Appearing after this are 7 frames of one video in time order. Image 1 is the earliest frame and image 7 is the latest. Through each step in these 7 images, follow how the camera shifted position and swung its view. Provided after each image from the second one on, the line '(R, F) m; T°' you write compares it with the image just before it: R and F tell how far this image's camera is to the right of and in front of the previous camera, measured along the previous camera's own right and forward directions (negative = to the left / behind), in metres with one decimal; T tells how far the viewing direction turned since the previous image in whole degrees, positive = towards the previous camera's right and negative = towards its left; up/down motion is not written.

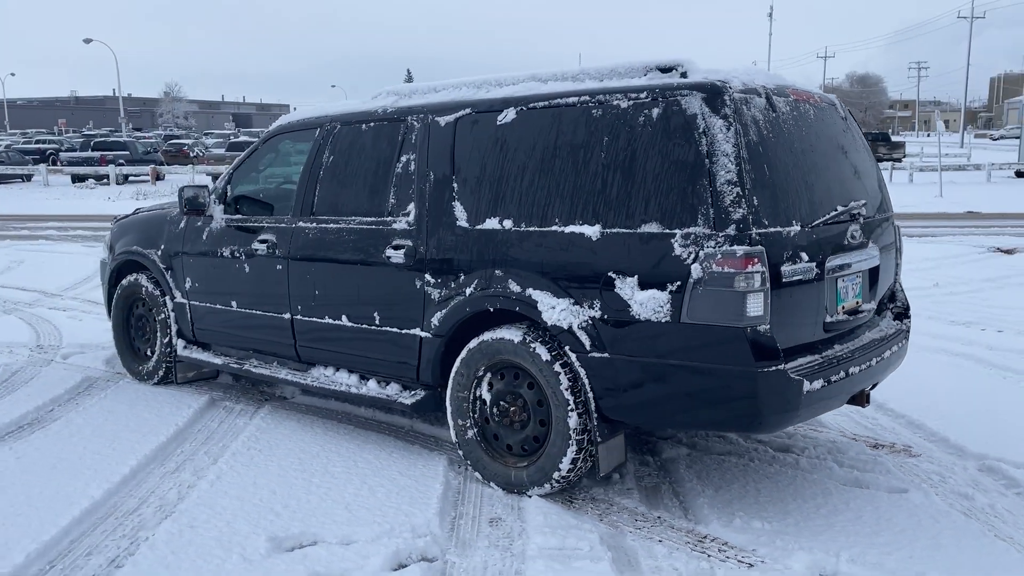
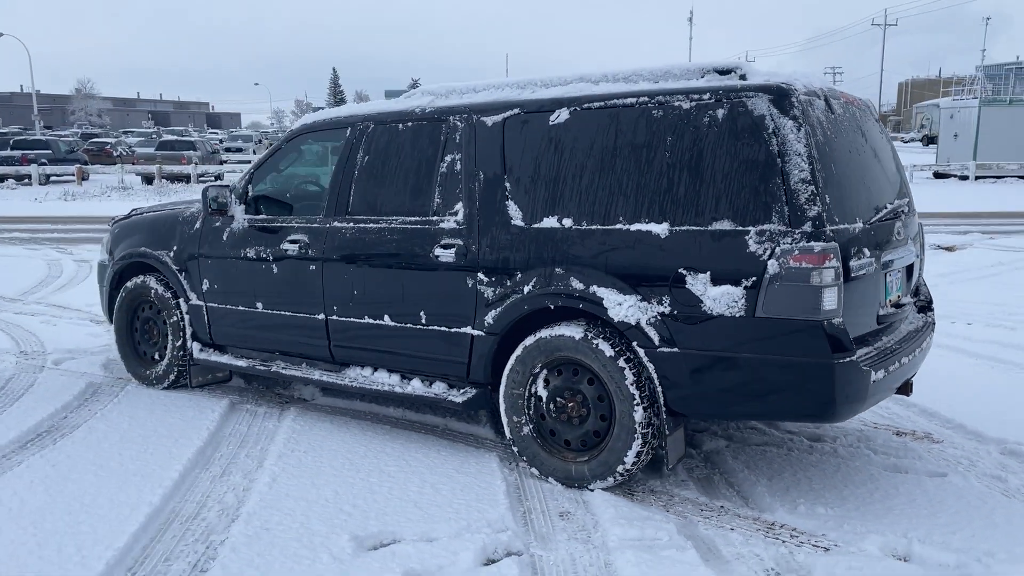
(-0.6, 0.0) m; +5°
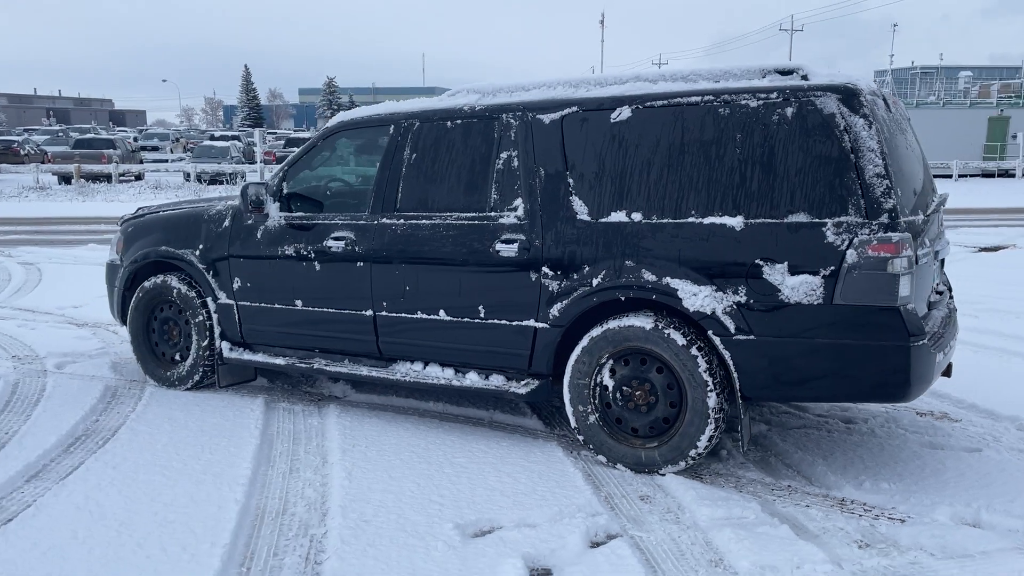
(-0.7, -0.1) m; +5°
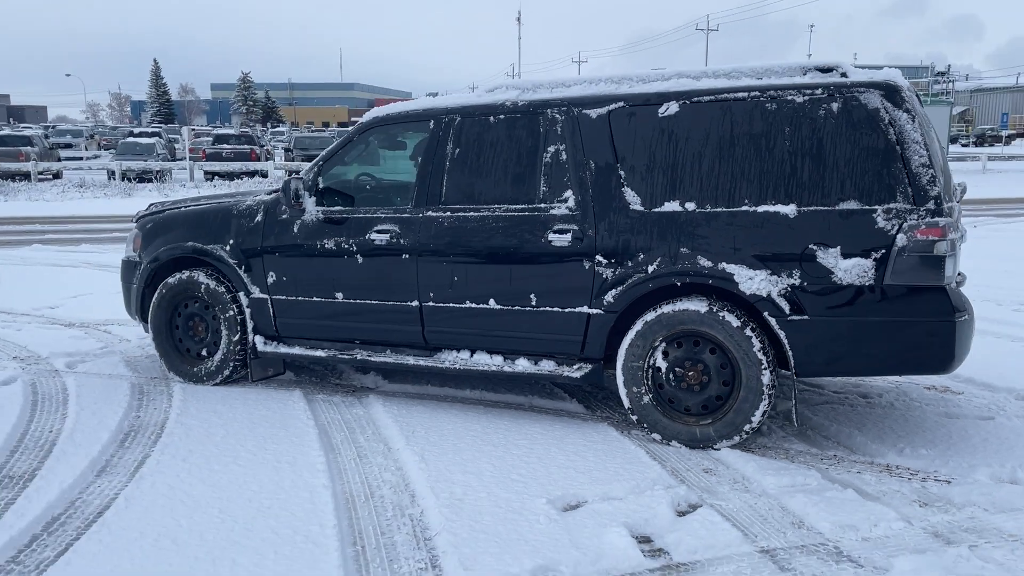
(-0.7, -0.1) m; +5°
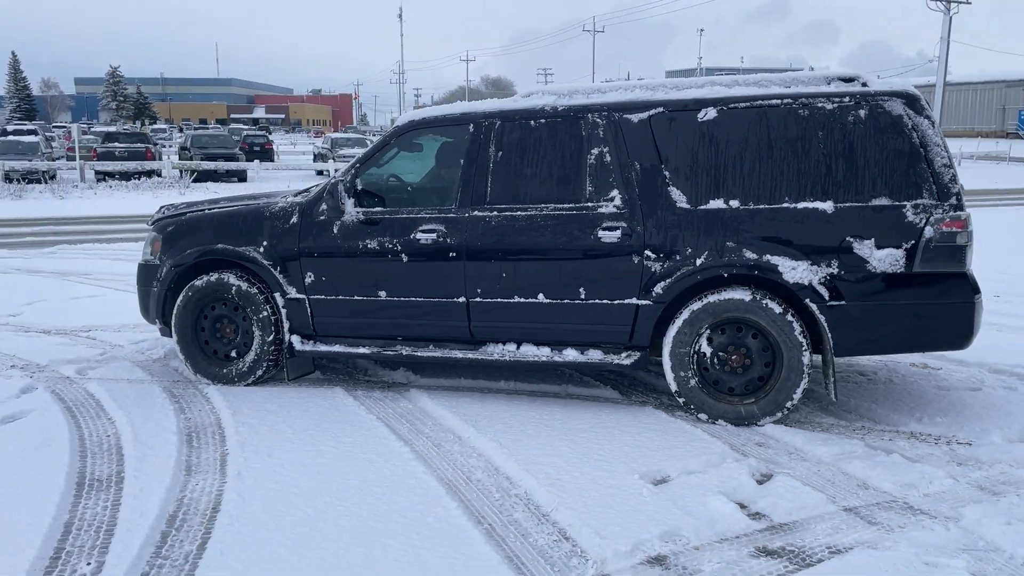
(-0.9, -0.2) m; +7°
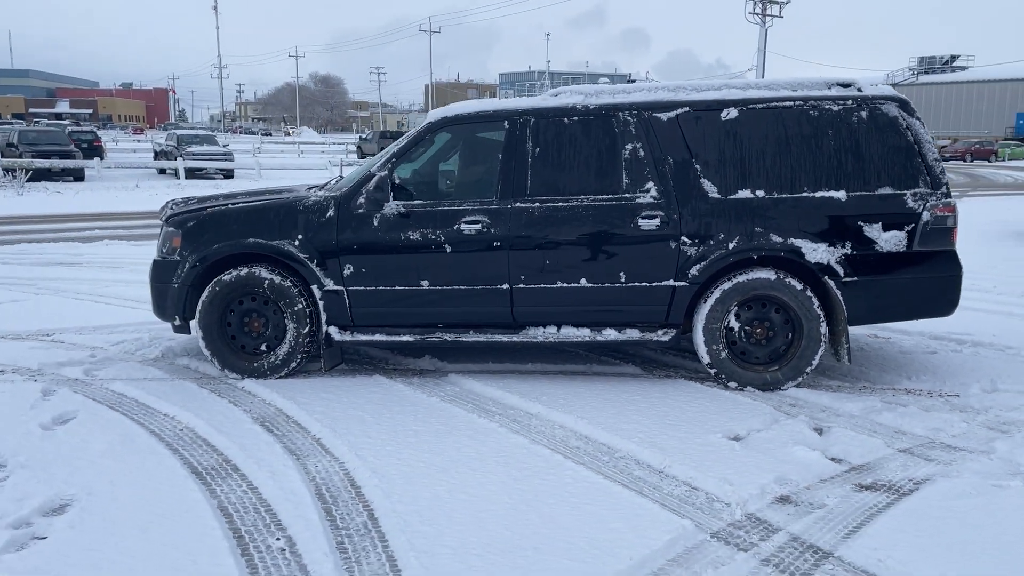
(-1.3, -0.2) m; +11°
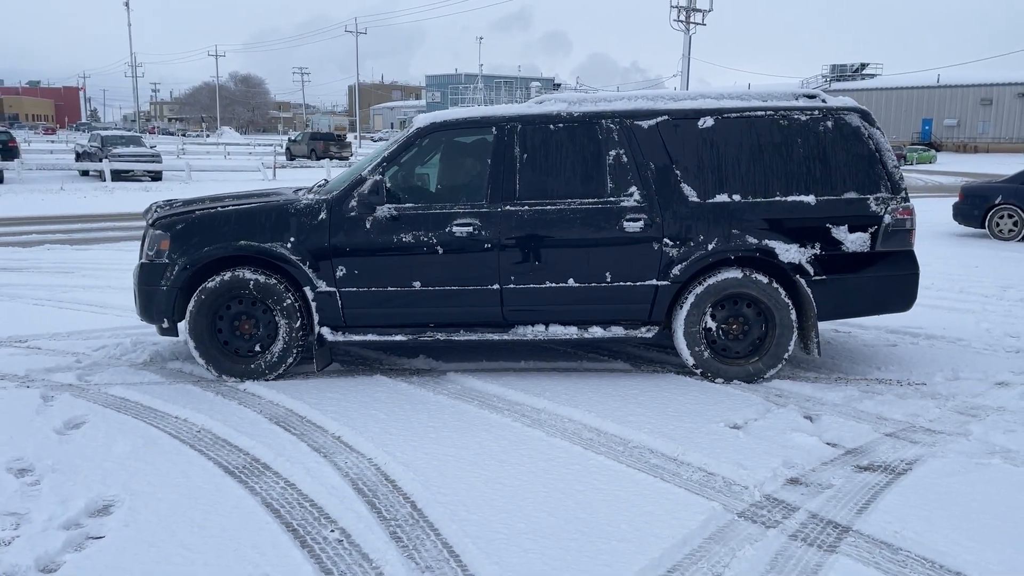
(-0.5, -0.2) m; +5°
